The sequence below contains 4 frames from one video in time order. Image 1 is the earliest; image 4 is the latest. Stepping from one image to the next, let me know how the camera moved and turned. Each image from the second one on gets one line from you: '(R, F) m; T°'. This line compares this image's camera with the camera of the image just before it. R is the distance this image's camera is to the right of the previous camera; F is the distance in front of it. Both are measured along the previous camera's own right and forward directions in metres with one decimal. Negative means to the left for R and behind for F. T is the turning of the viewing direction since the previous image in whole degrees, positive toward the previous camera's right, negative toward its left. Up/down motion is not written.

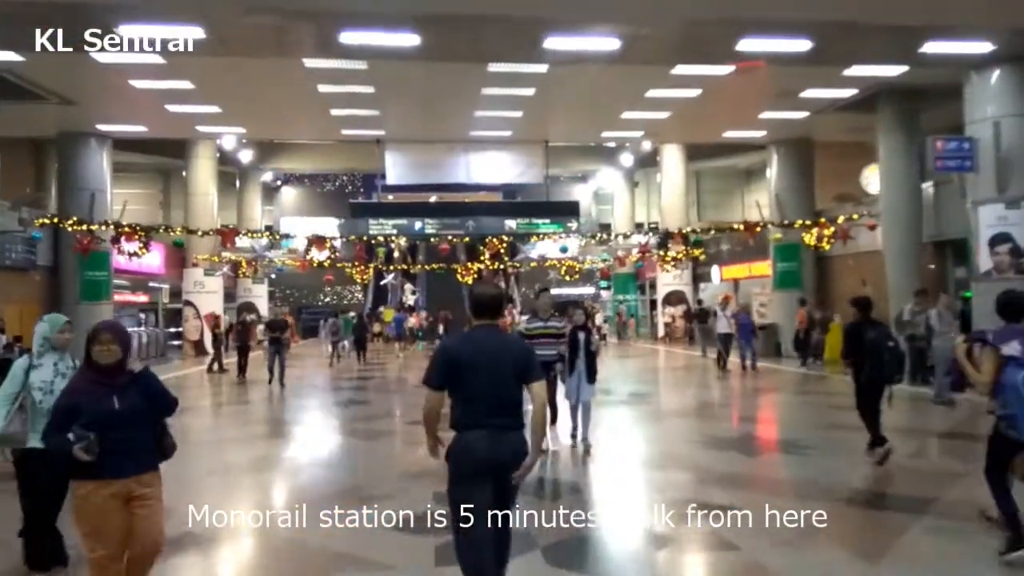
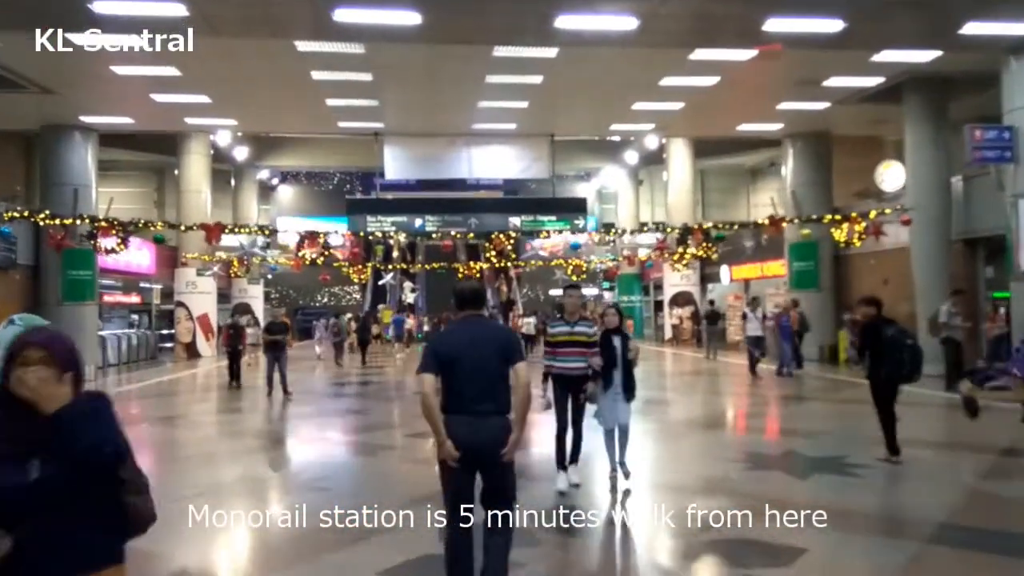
(-0.1, +1.0) m; 0°
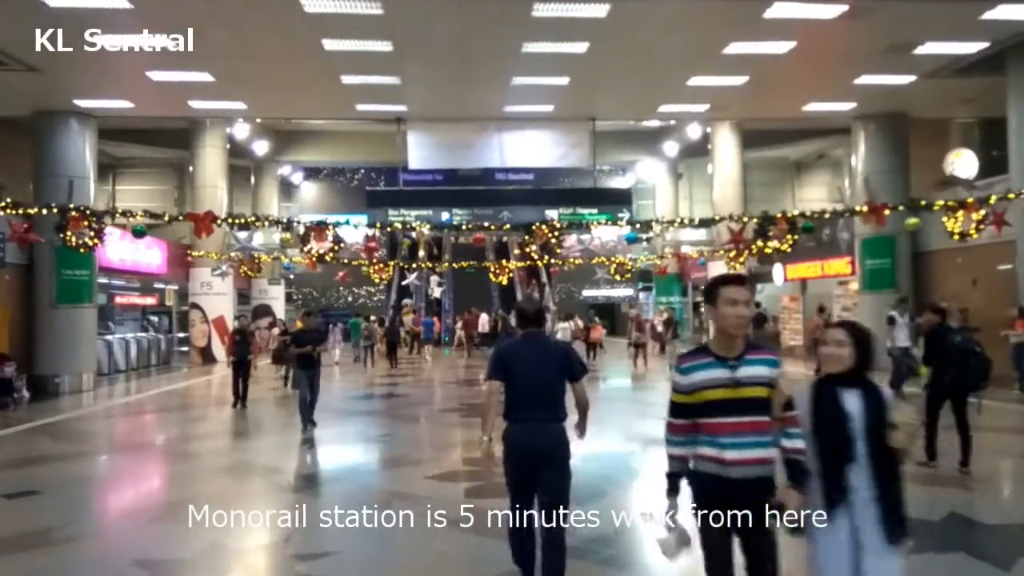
(-0.3, +2.0) m; -2°
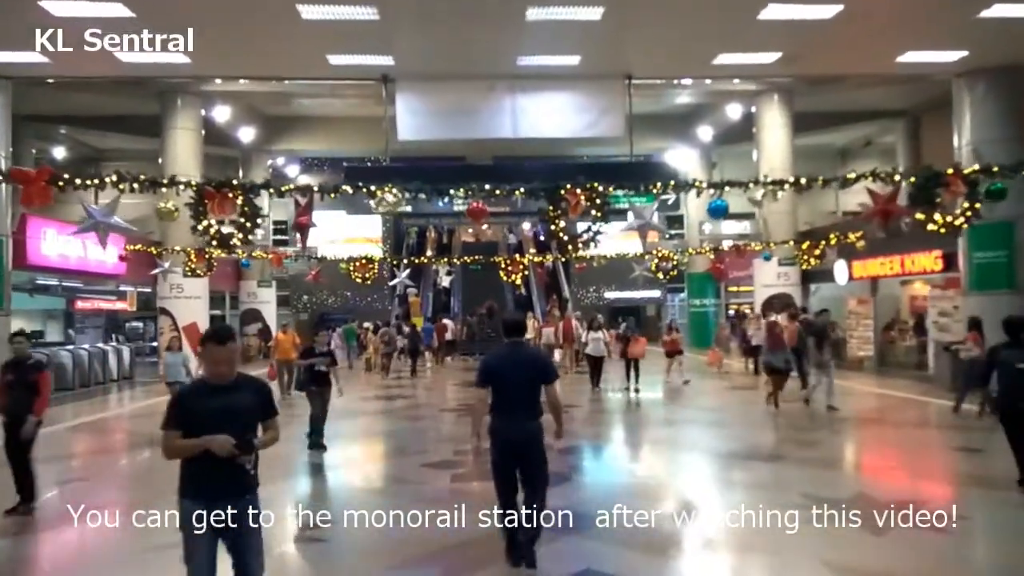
(0.0, +3.8) m; -1°
